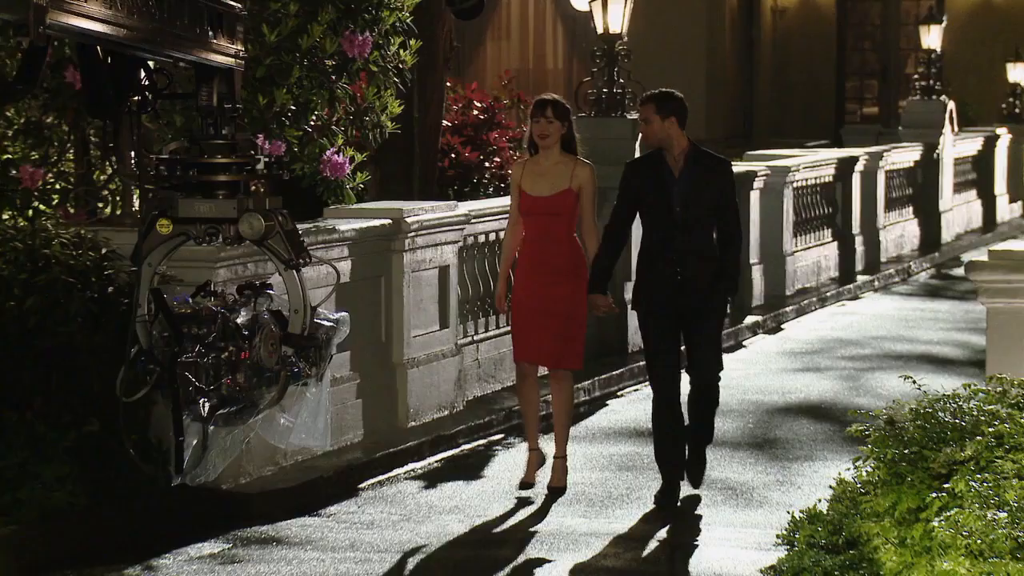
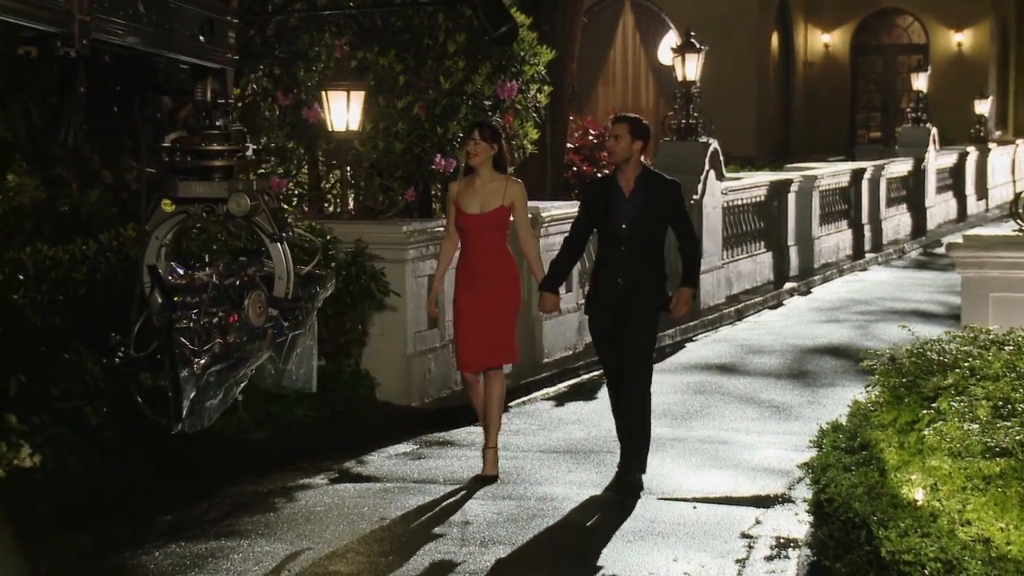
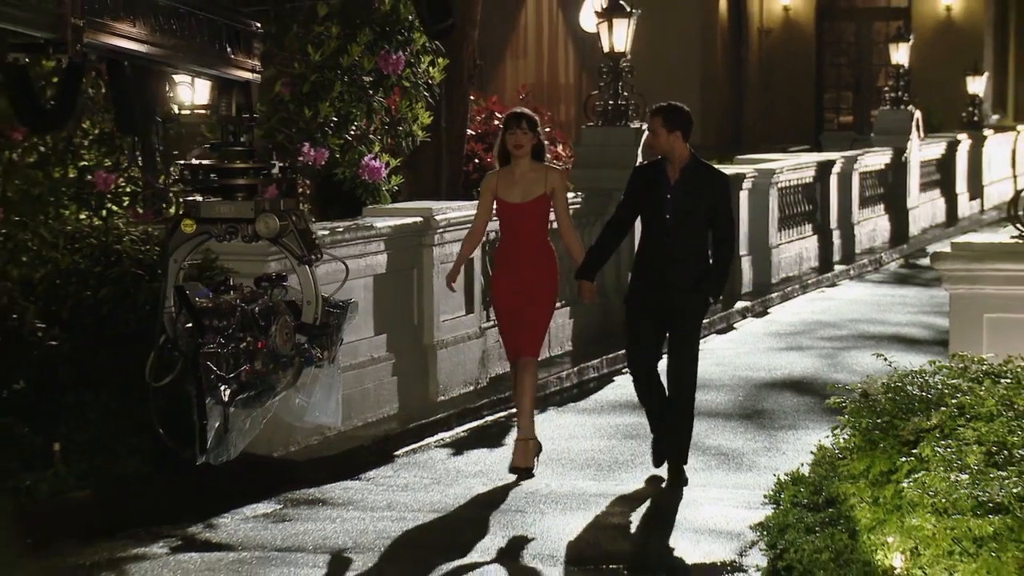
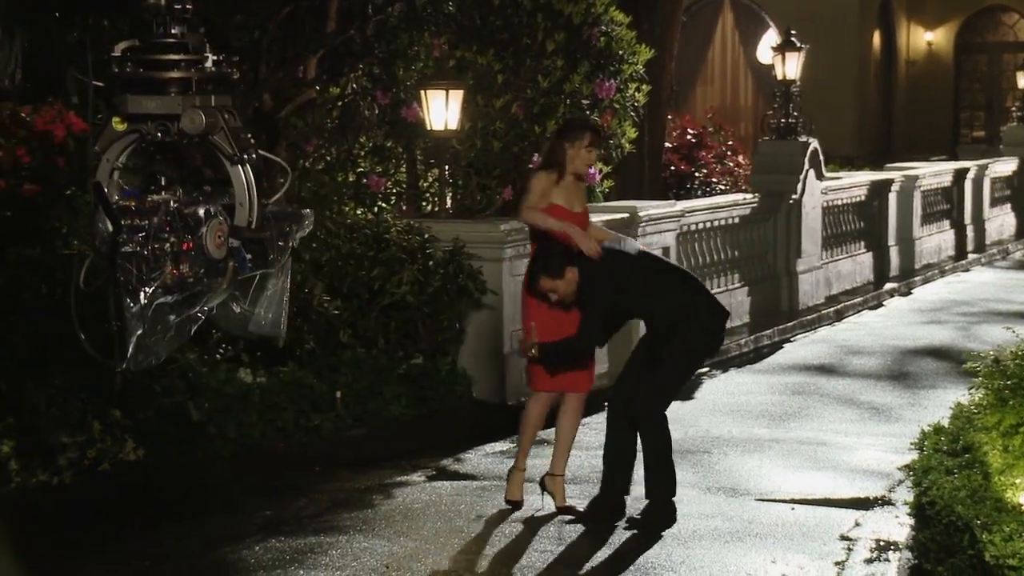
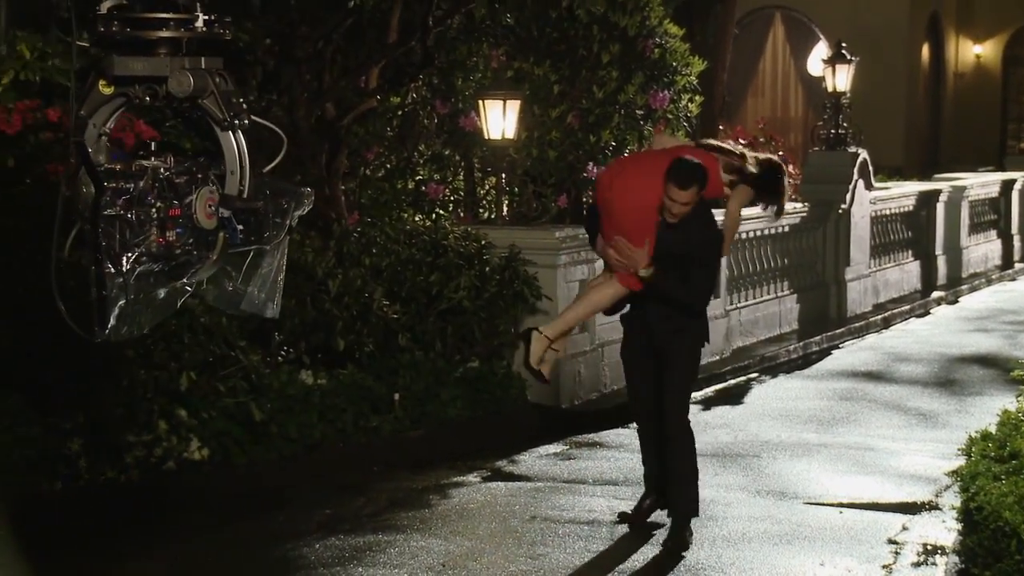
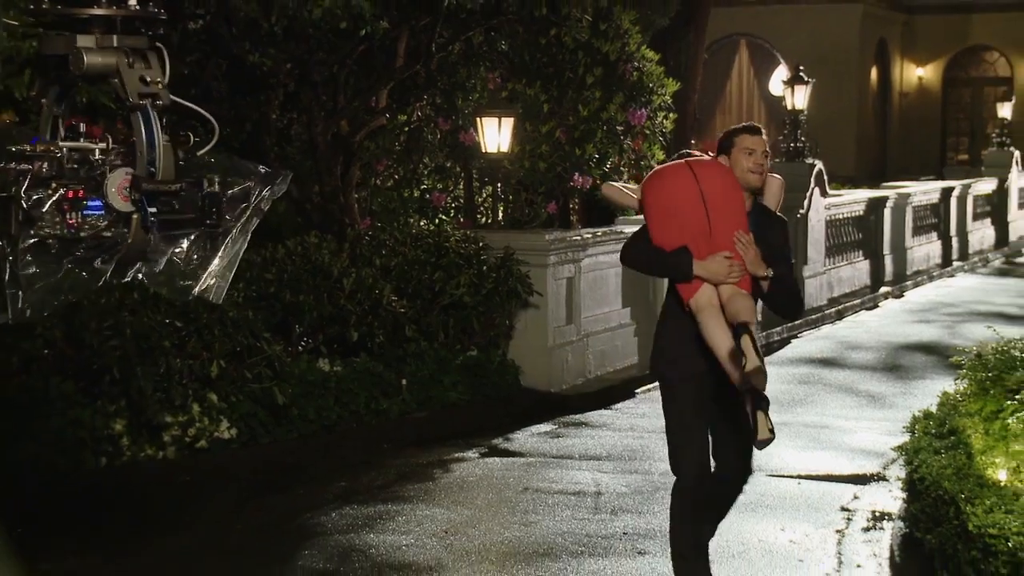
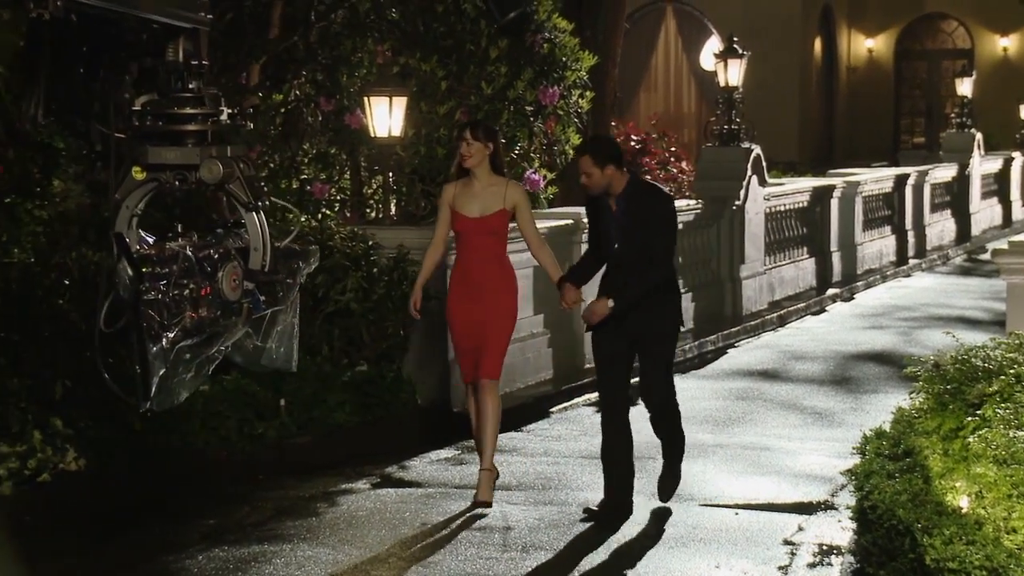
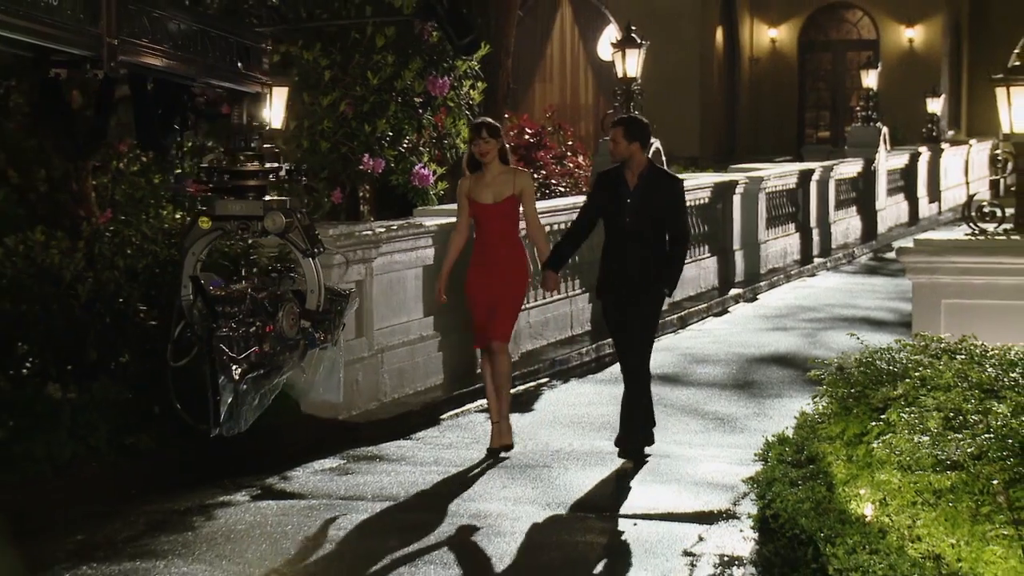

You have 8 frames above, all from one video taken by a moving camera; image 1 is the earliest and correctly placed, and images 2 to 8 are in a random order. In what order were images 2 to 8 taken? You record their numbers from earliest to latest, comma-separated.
3, 8, 2, 7, 4, 5, 6
